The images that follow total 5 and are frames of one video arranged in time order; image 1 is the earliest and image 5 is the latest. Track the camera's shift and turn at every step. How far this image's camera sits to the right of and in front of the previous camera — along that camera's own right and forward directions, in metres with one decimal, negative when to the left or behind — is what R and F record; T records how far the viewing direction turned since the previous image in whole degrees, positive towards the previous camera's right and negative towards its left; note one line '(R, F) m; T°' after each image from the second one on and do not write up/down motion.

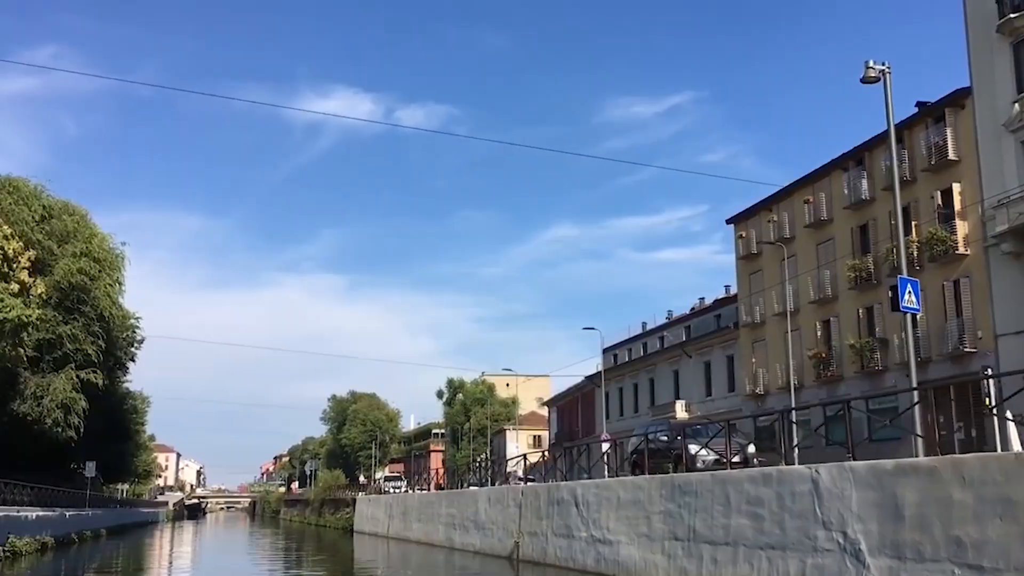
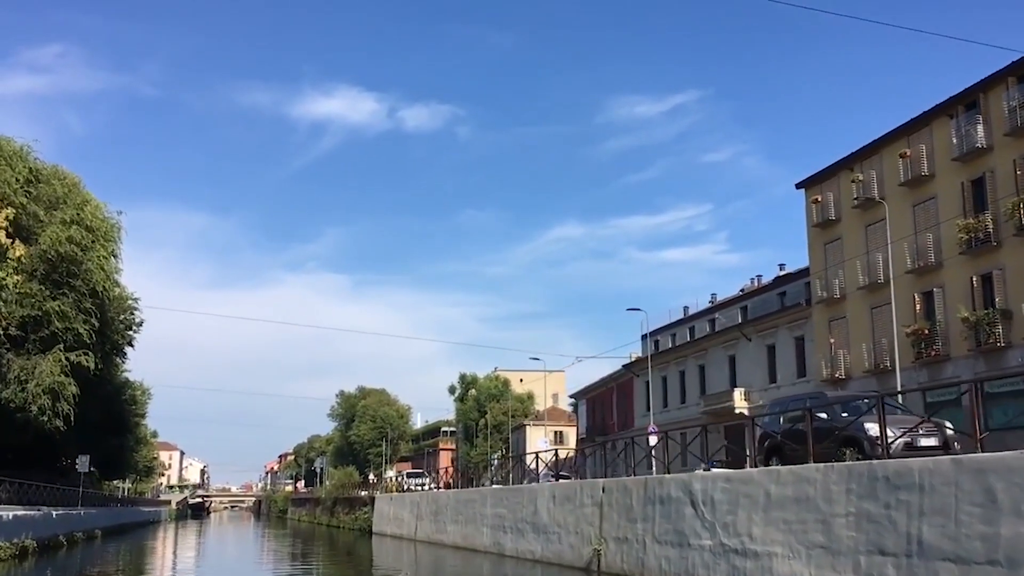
(-1.6, +4.6) m; 0°
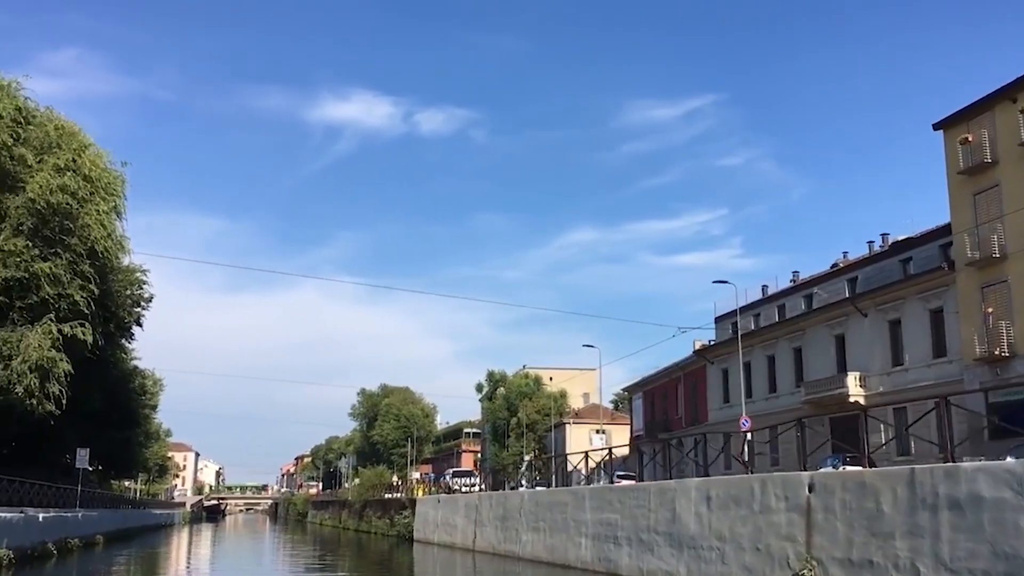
(-2.2, +6.1) m; -1°
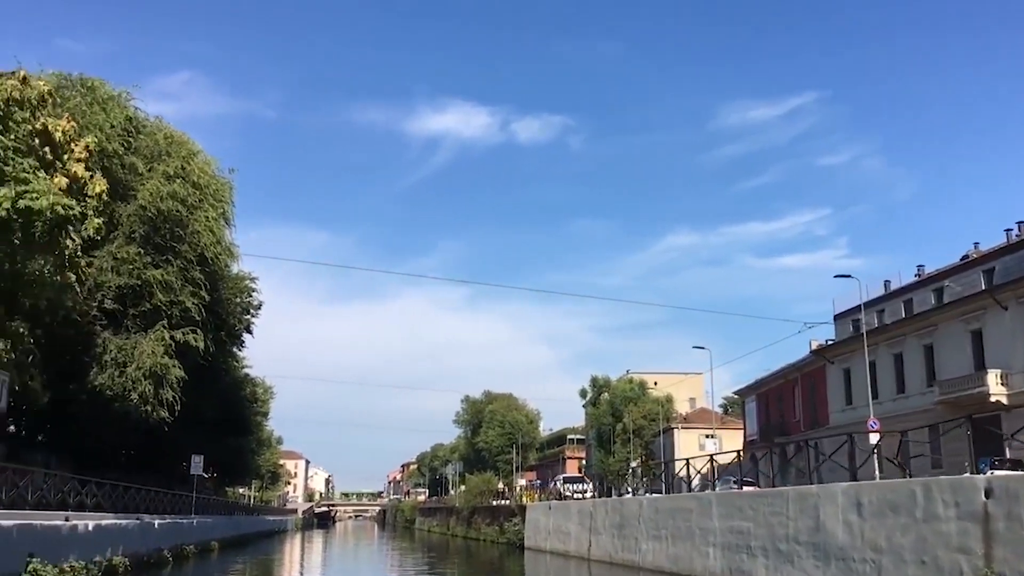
(-0.4, +1.2) m; -6°
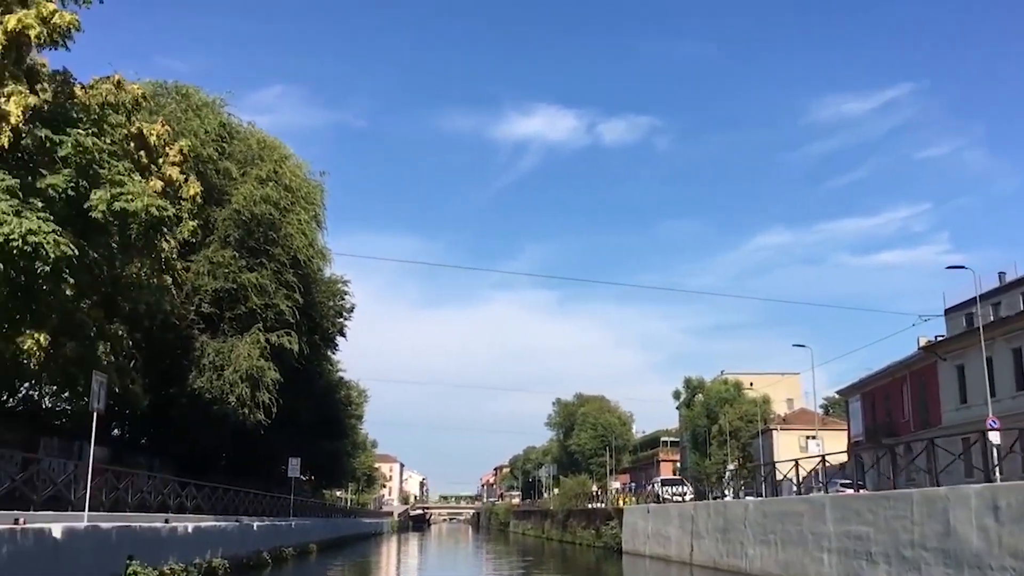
(-0.1, +0.7) m; -6°
